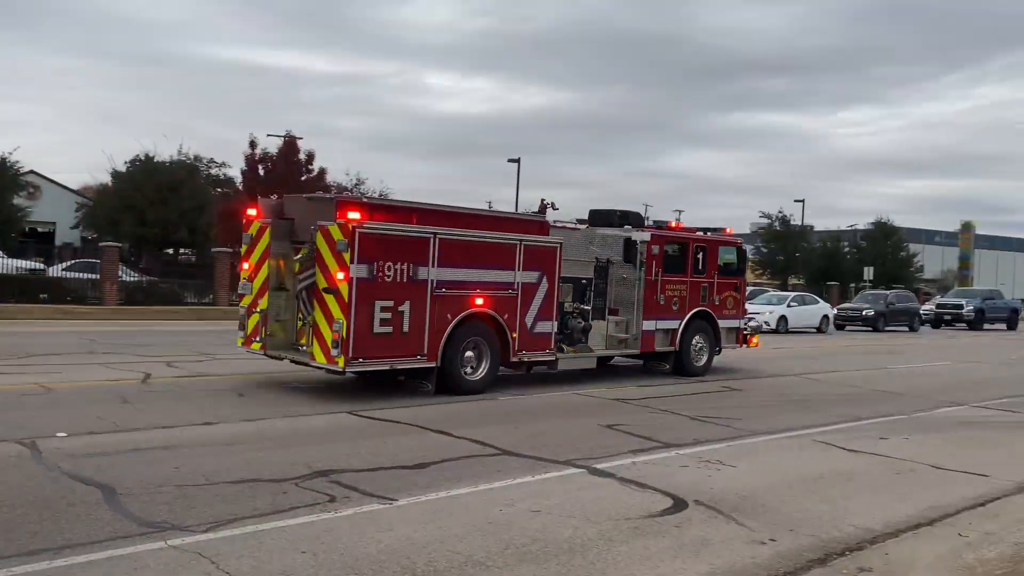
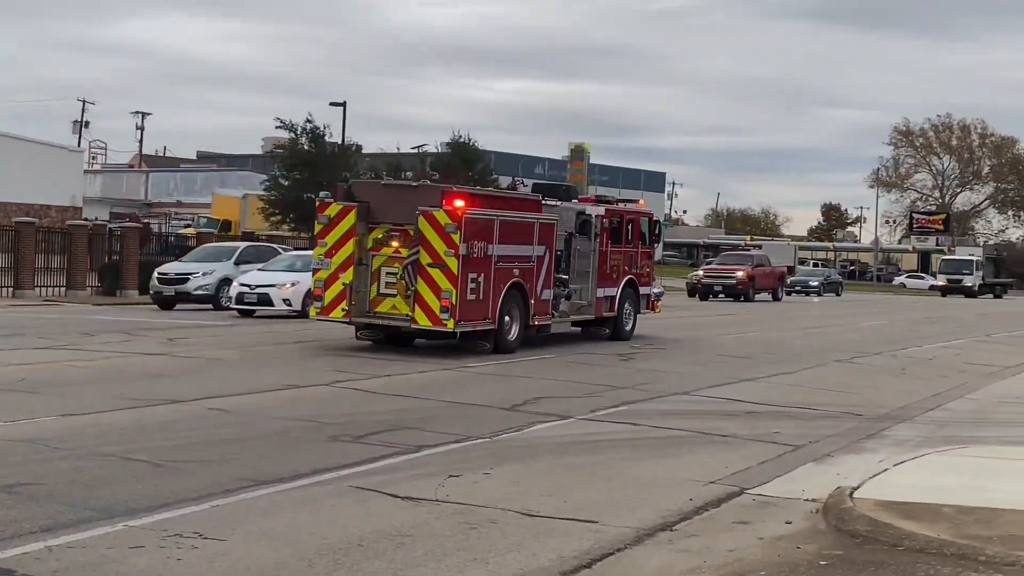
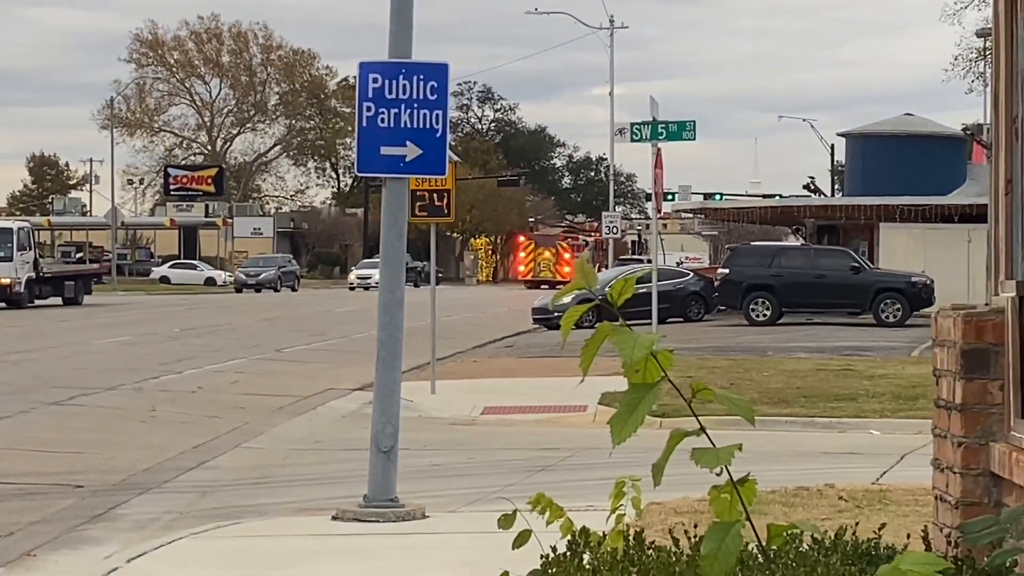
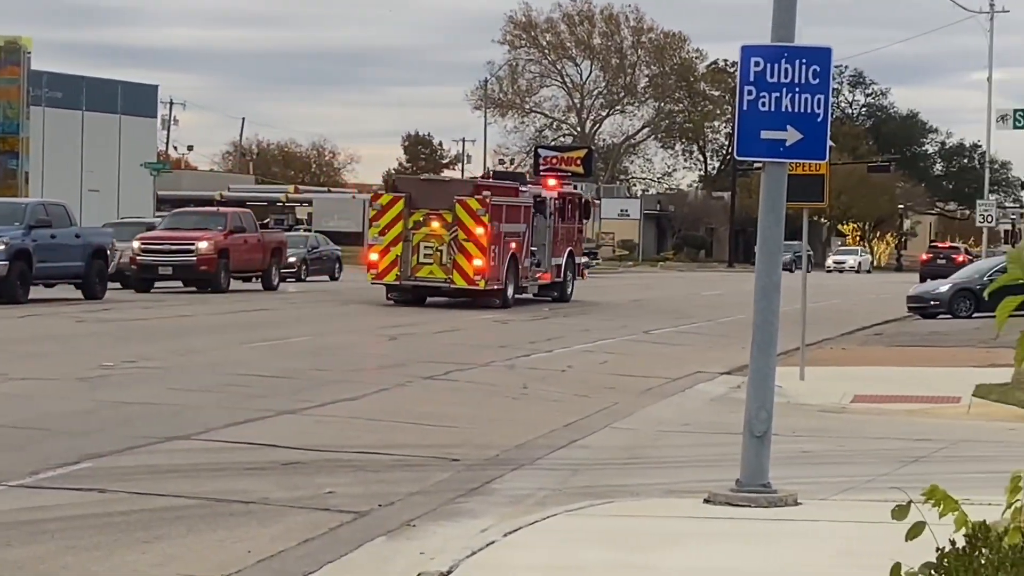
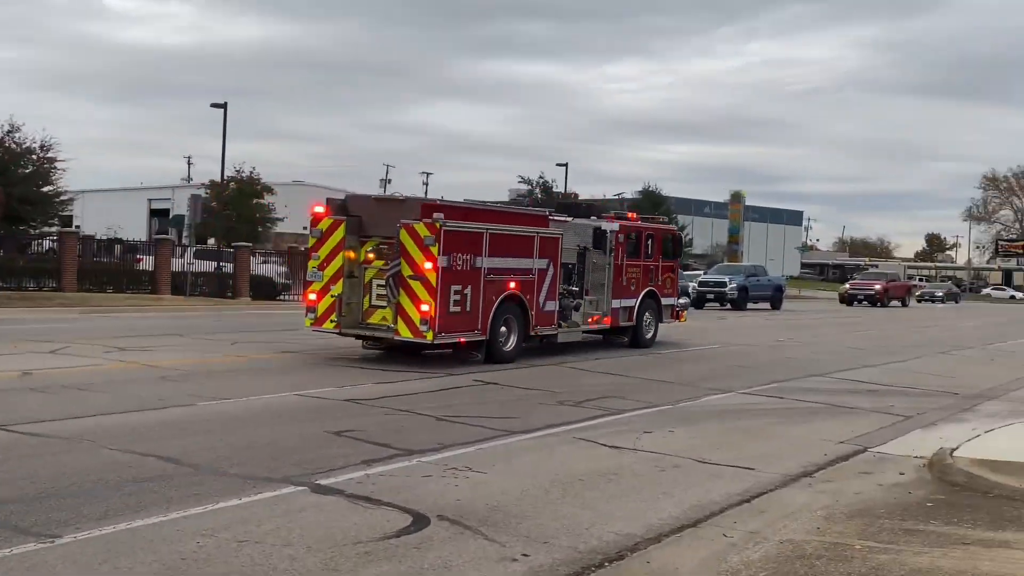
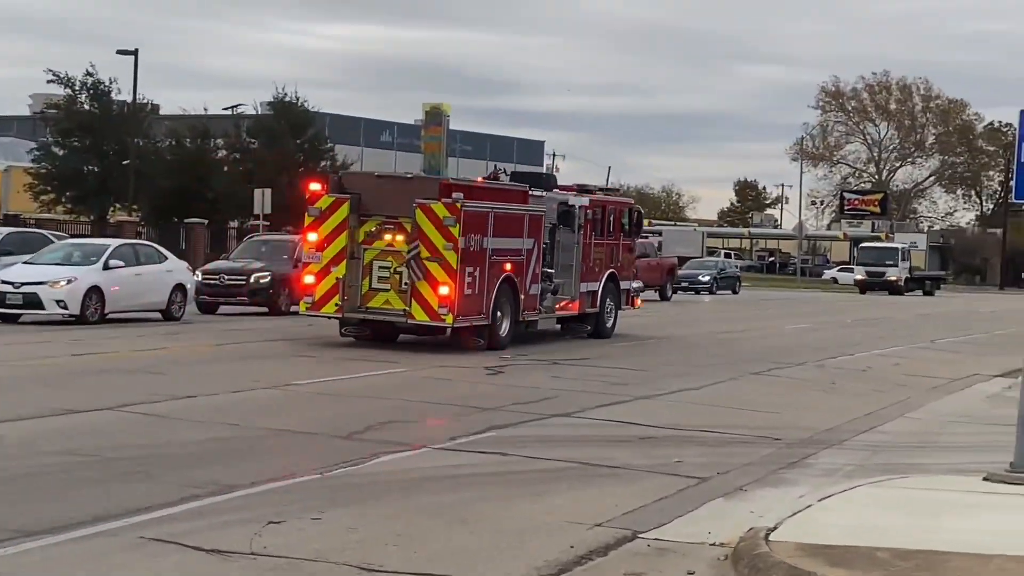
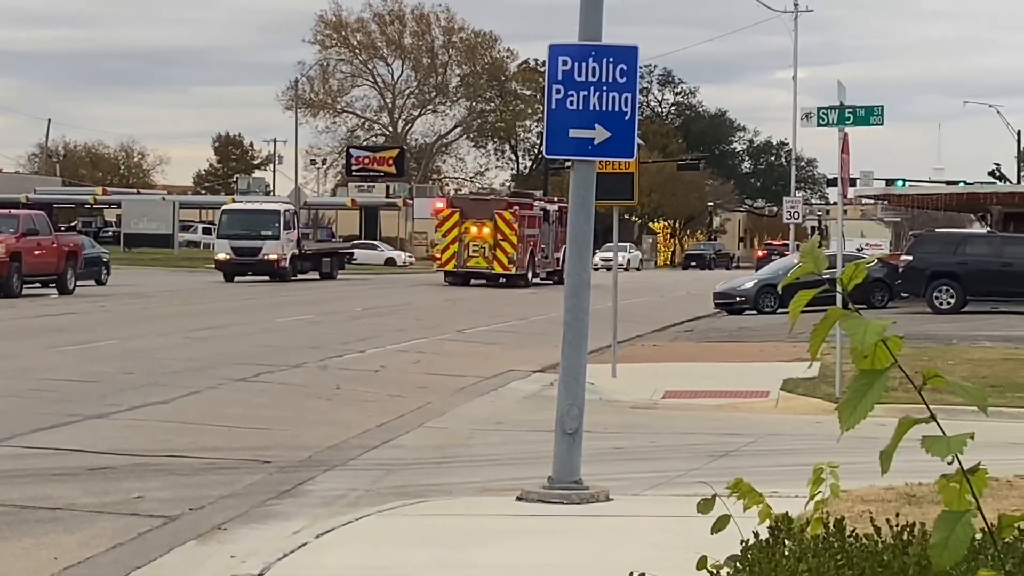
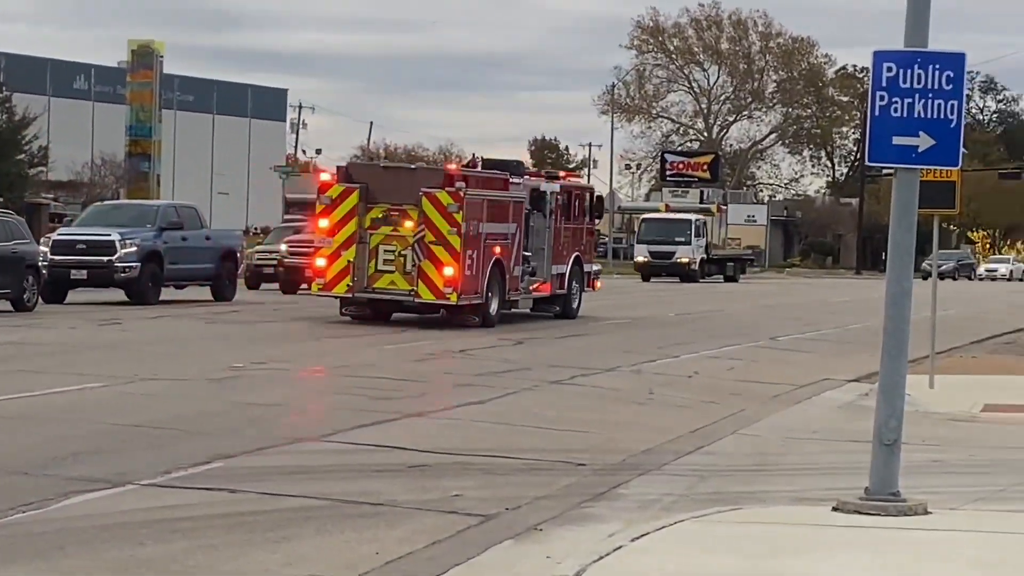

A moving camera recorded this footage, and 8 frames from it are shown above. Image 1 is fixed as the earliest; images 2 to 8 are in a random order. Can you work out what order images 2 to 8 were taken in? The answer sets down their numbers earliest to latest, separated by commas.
5, 2, 6, 8, 4, 7, 3
